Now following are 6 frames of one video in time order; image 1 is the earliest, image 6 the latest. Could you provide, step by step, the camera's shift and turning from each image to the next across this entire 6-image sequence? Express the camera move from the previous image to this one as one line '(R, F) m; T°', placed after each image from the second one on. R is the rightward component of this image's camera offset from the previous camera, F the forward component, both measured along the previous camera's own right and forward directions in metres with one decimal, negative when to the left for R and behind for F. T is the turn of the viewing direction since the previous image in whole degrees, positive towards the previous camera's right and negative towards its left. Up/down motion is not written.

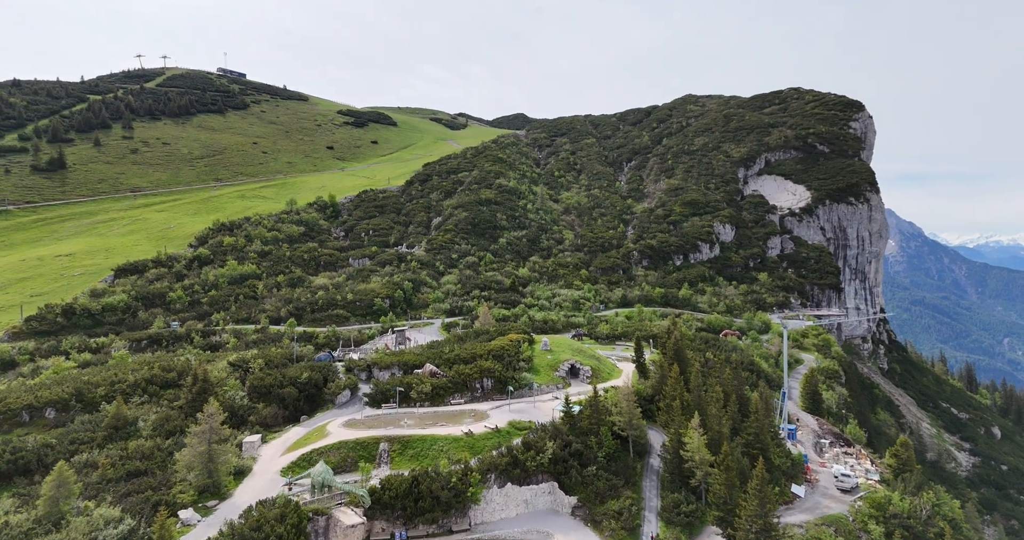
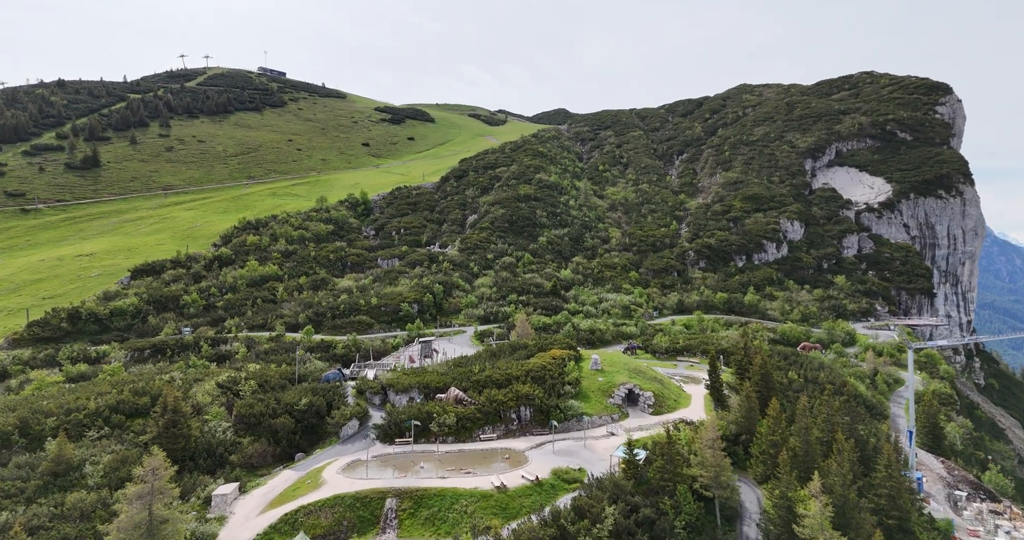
(-0.2, +9.7) m; -4°
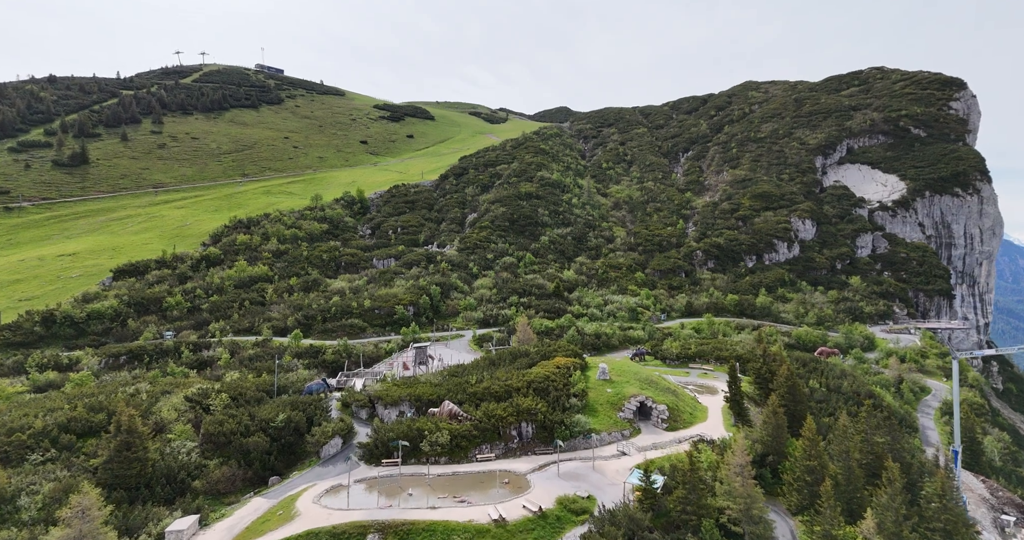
(+0.1, +4.0) m; 0°
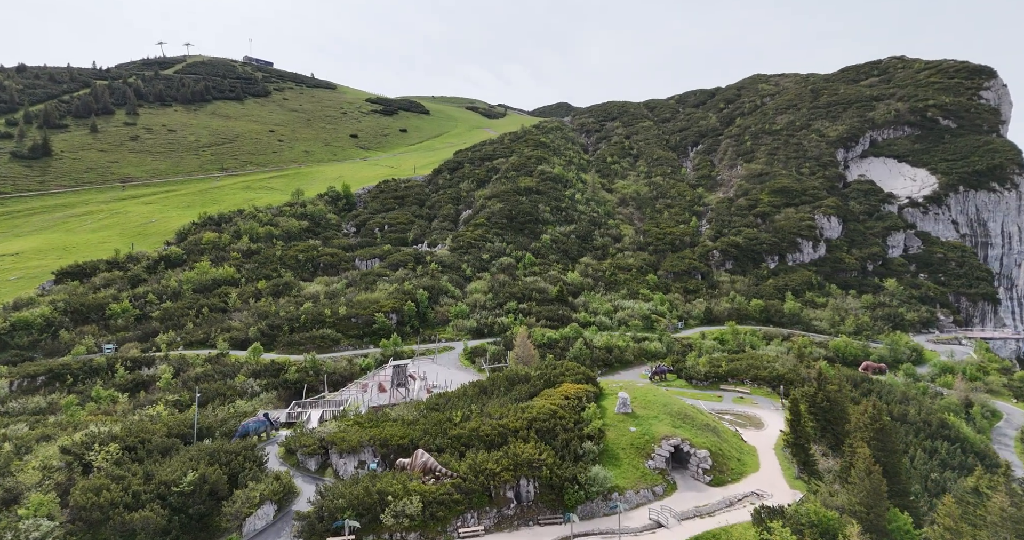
(+0.1, +9.7) m; 0°
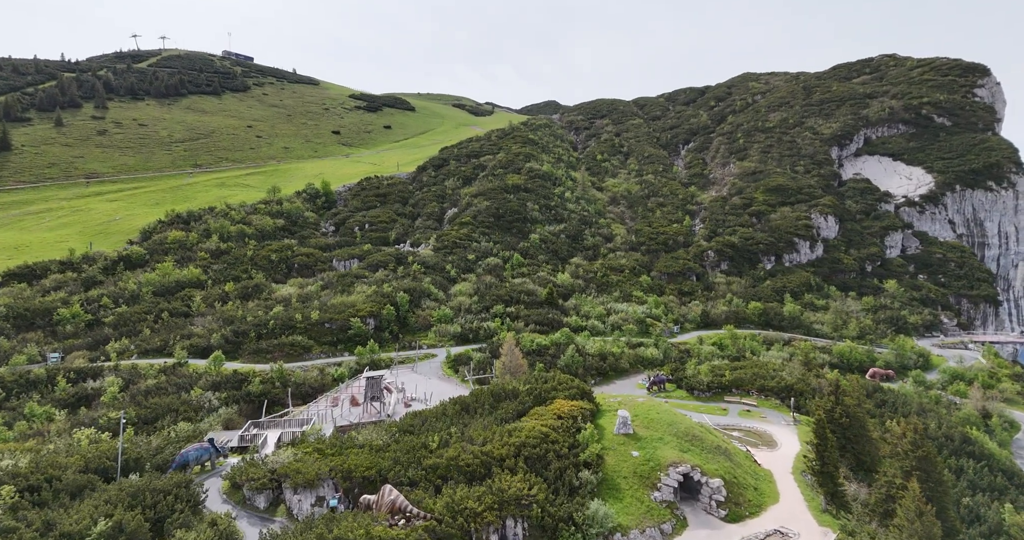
(+0.1, +4.3) m; +1°
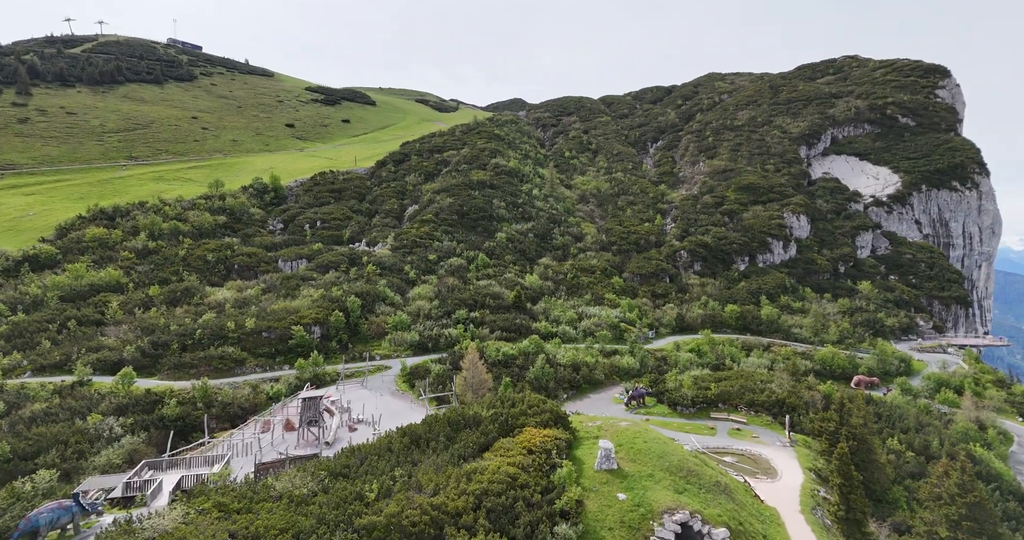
(+0.1, +5.6) m; +3°
